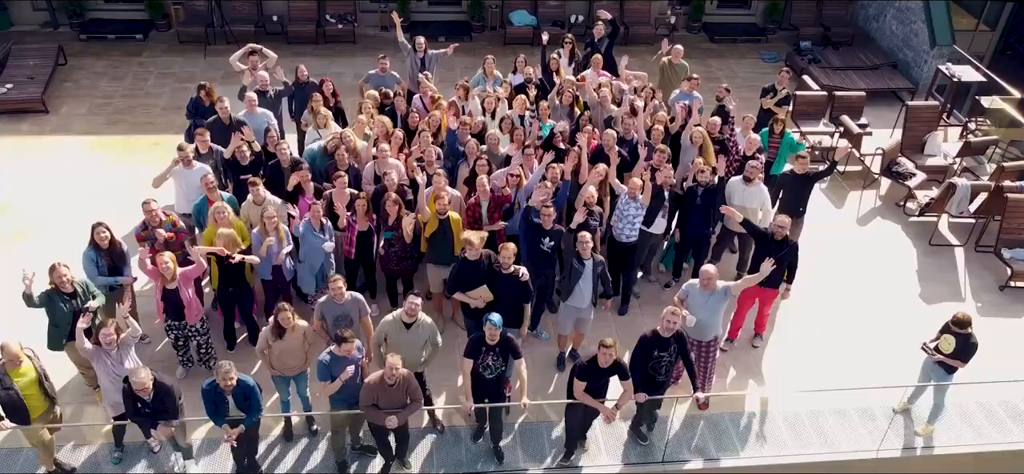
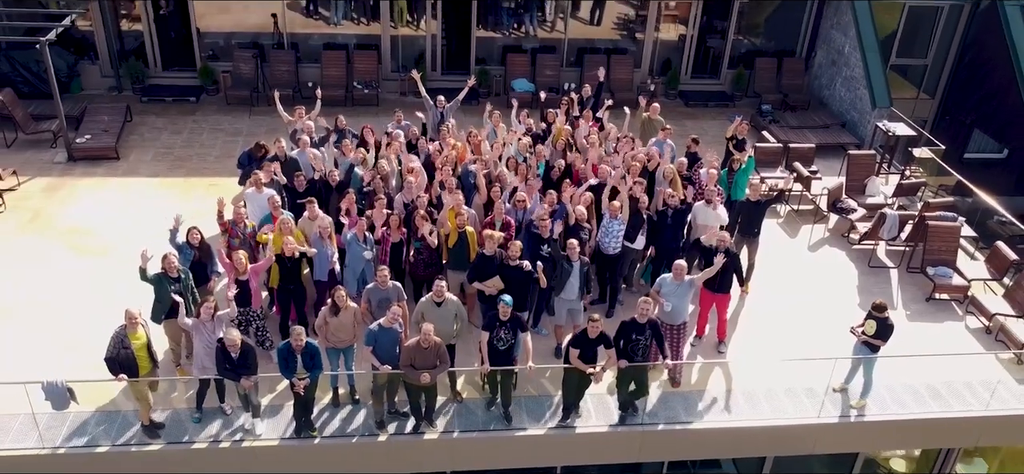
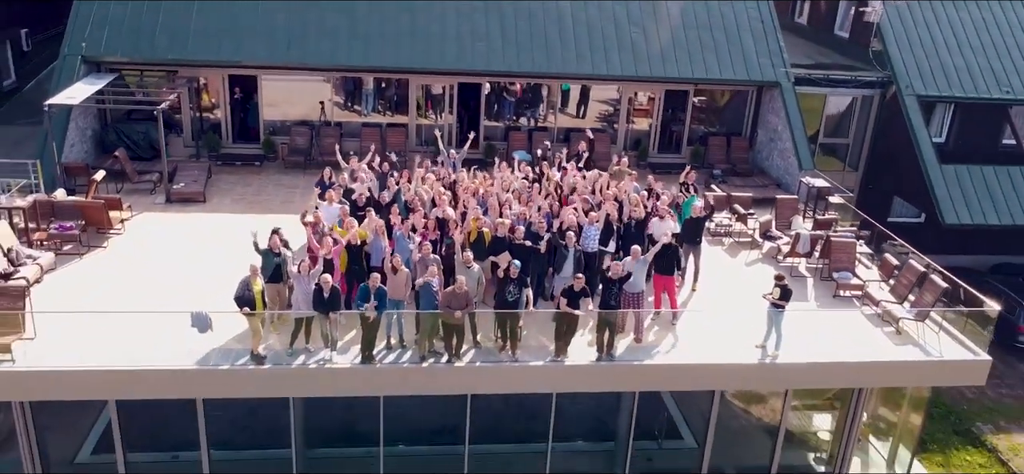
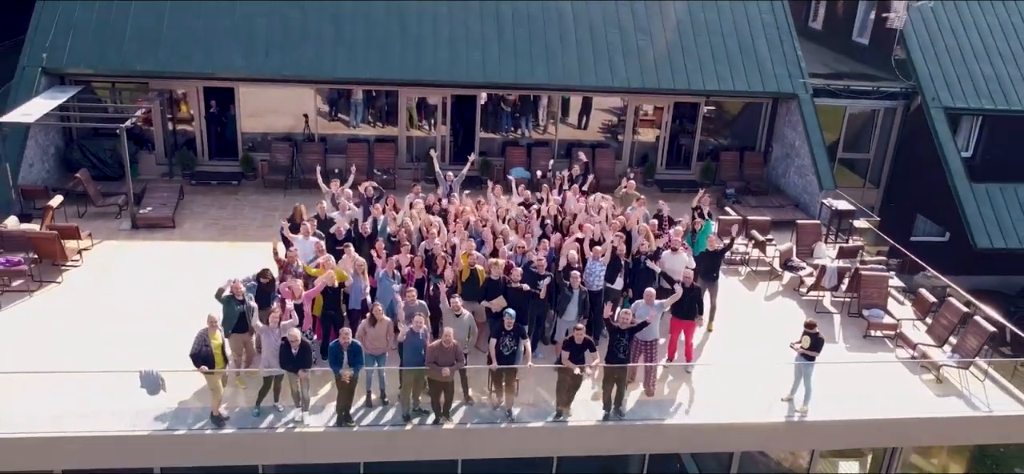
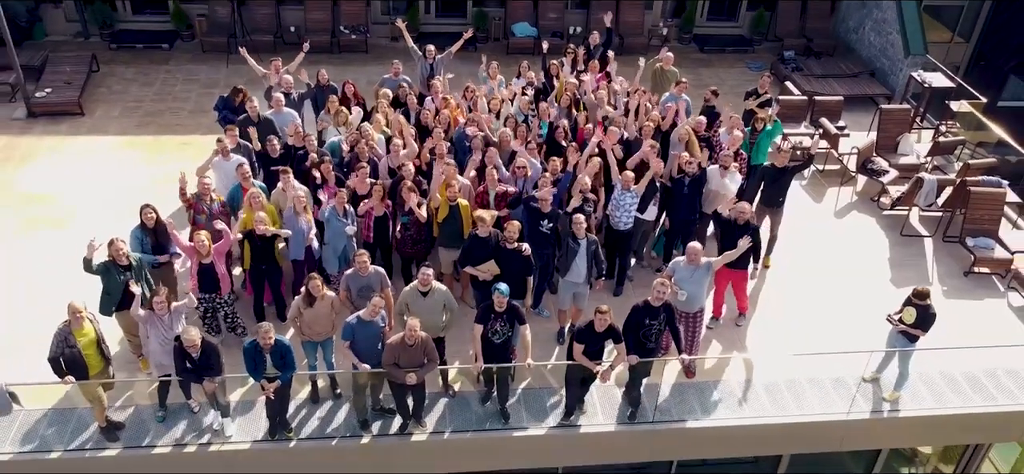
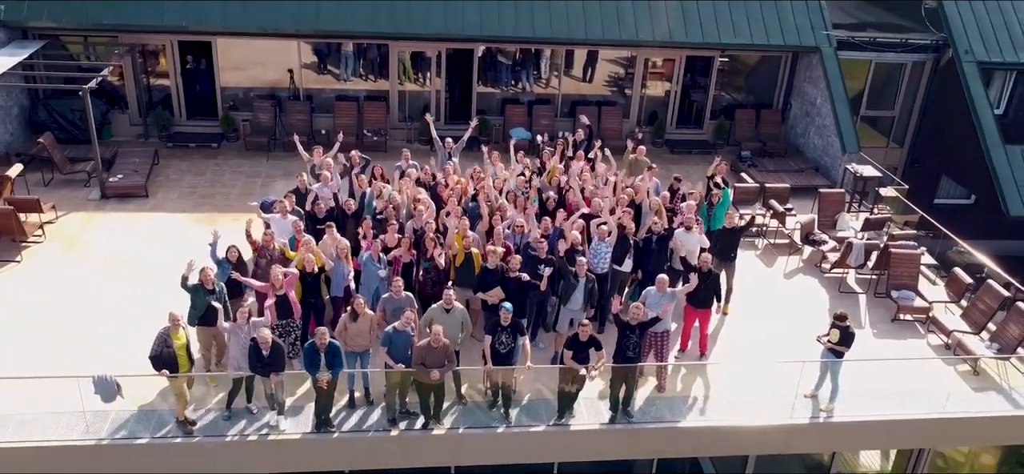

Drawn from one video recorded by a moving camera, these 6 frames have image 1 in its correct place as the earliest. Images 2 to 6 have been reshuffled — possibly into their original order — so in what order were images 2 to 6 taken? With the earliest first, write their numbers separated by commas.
5, 2, 6, 4, 3
